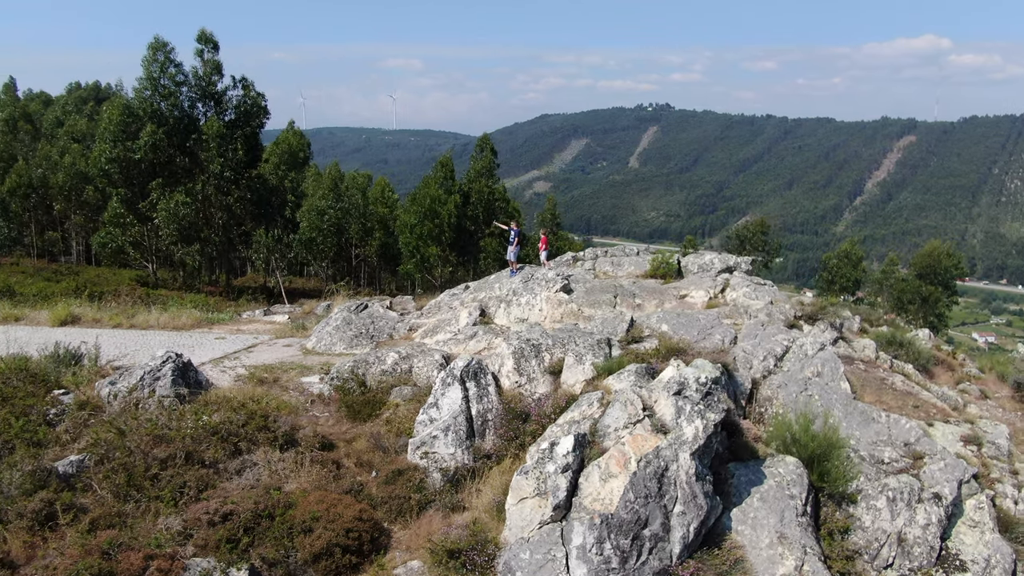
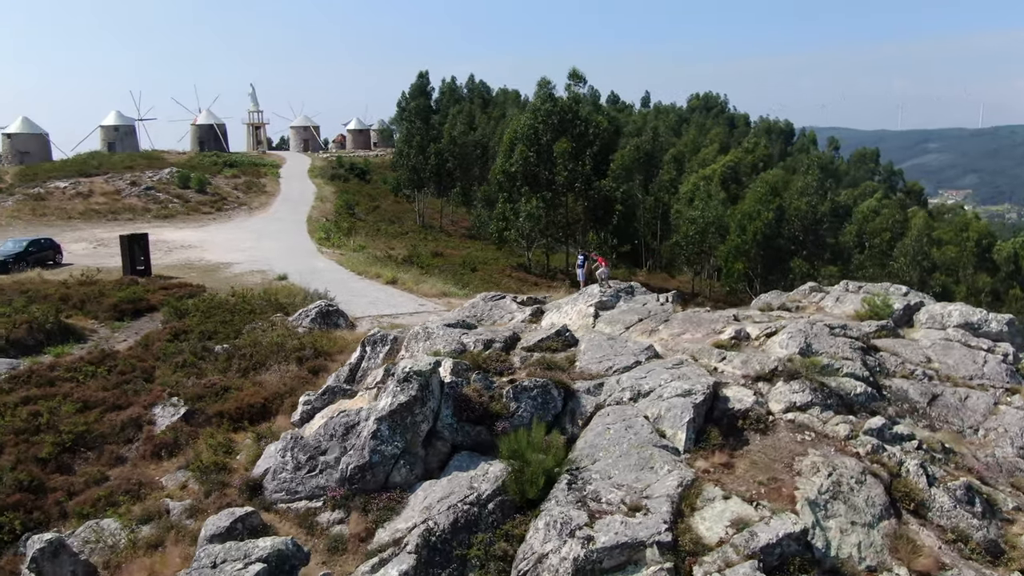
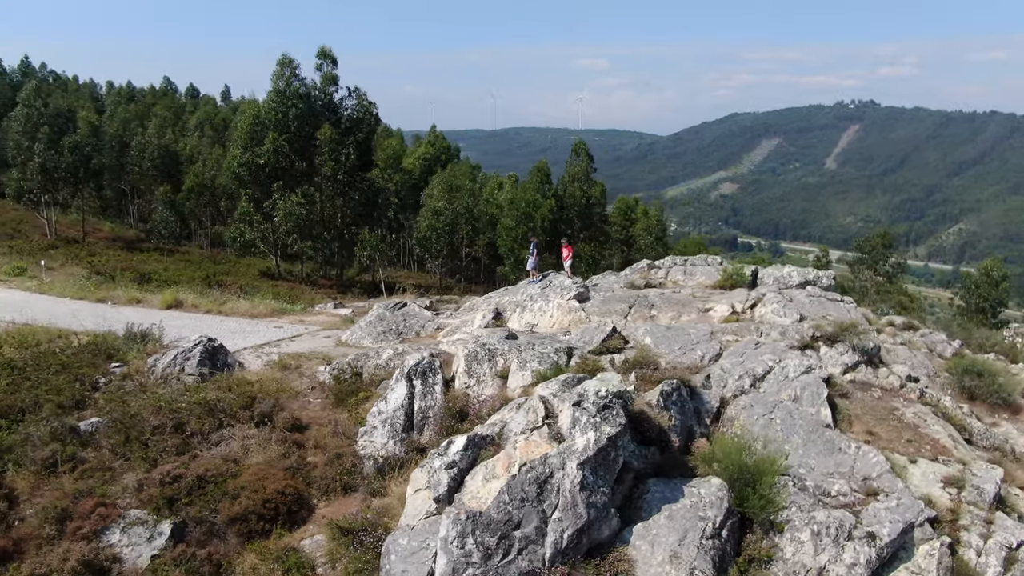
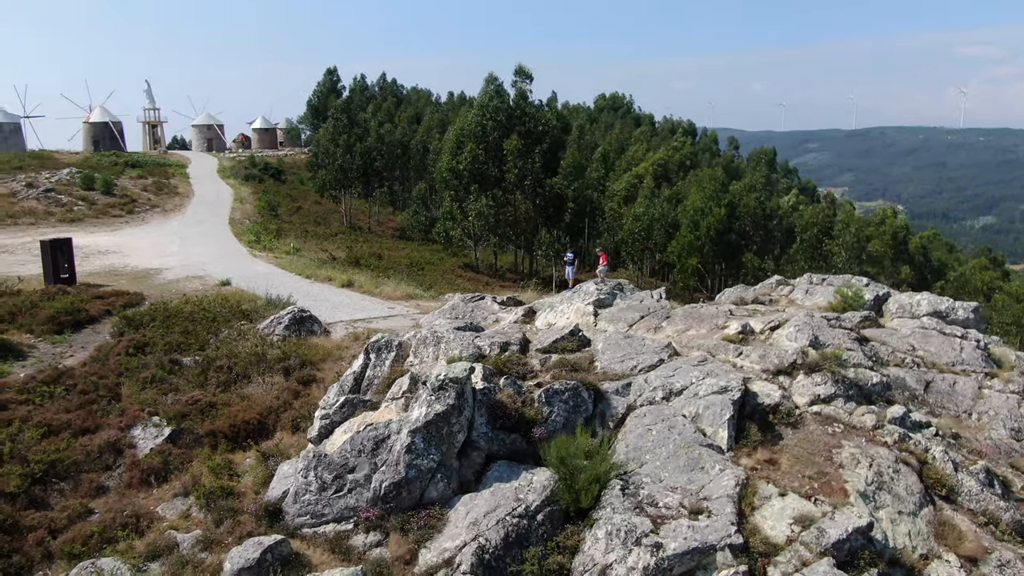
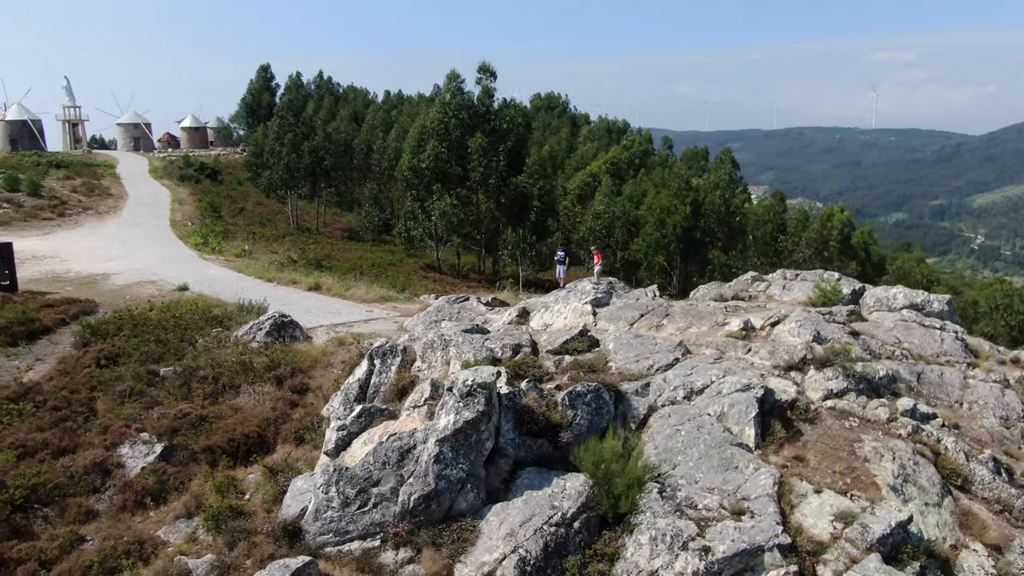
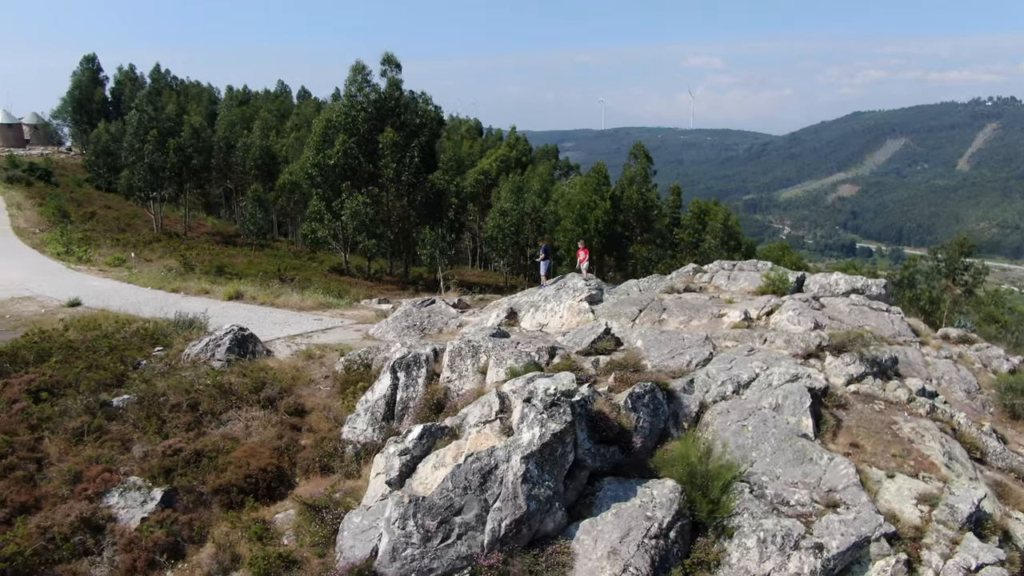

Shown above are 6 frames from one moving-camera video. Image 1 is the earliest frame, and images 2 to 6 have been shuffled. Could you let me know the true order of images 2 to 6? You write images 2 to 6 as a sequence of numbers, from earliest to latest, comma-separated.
3, 6, 5, 4, 2
